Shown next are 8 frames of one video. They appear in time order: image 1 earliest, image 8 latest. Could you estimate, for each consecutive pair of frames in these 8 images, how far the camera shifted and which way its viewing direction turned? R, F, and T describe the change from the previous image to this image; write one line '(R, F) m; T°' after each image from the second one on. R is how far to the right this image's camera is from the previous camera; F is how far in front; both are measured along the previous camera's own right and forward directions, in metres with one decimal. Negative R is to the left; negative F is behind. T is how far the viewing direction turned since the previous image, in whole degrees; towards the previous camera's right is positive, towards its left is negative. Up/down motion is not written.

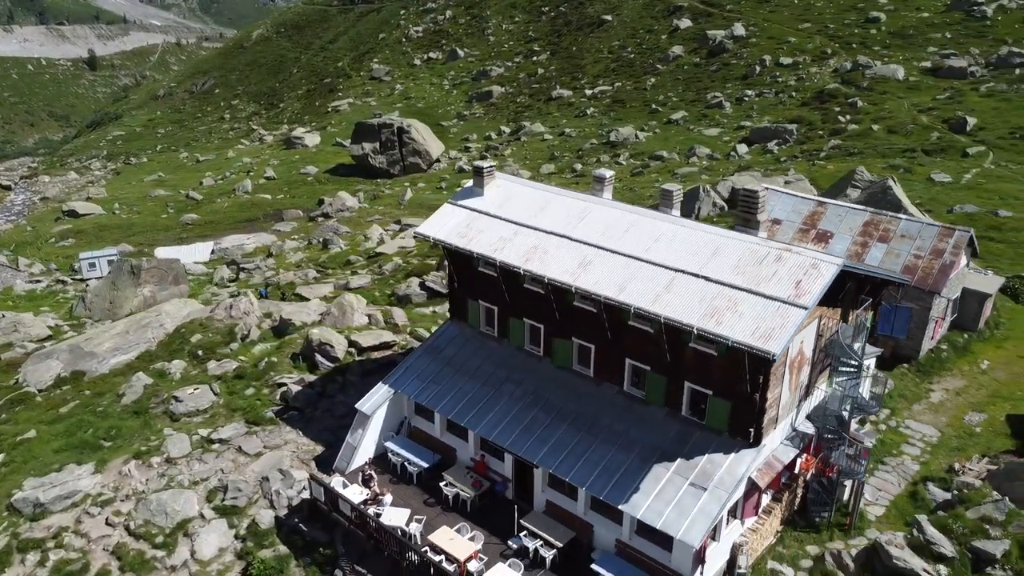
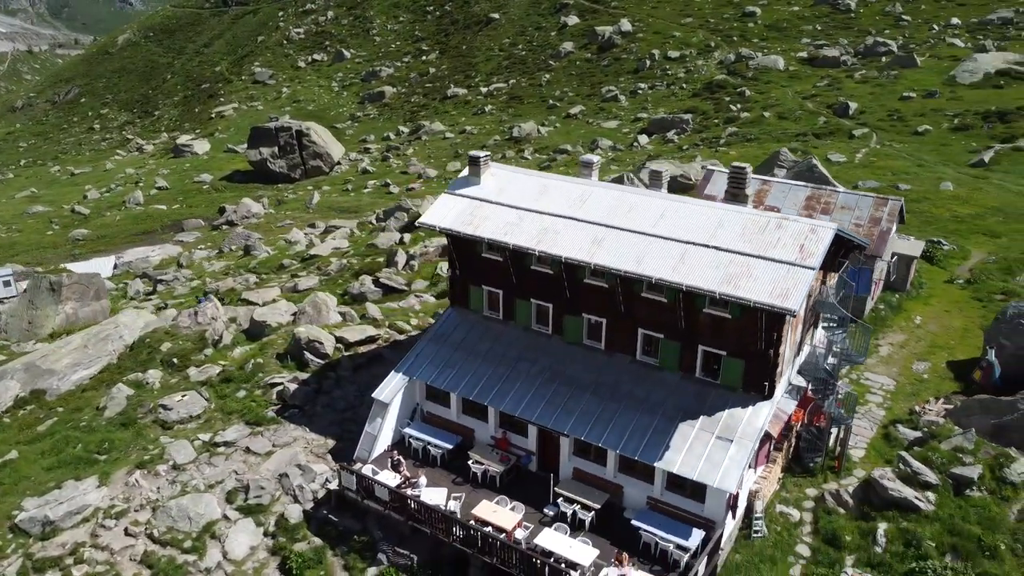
(-4.7, -1.0) m; +8°
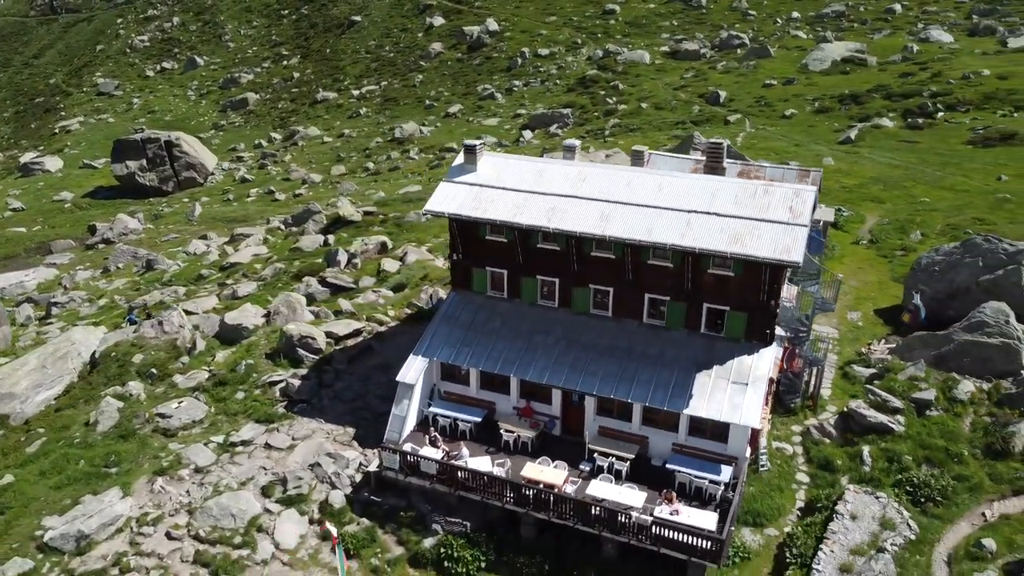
(-6.1, -1.5) m; +10°
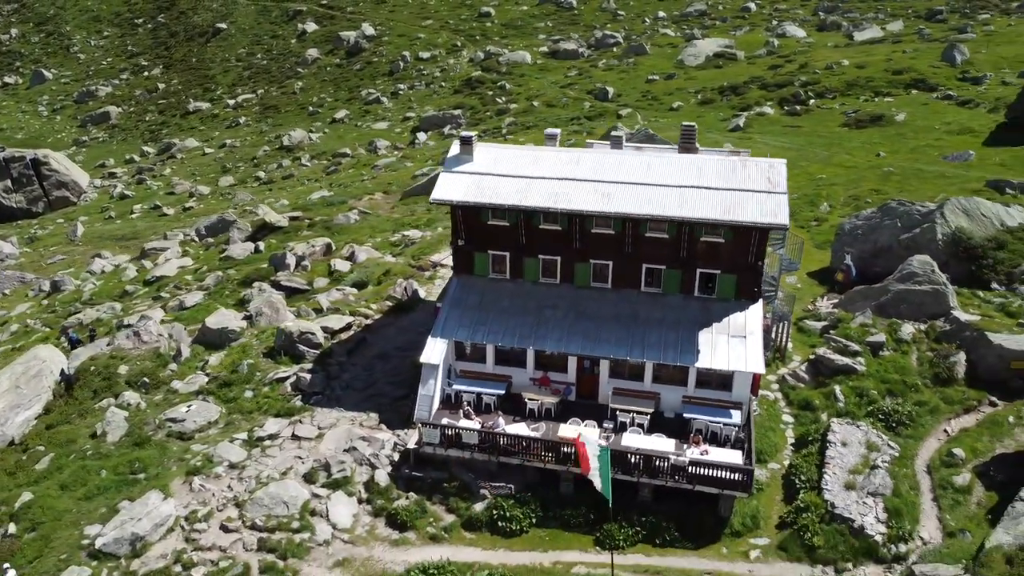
(-6.1, -1.8) m; +9°
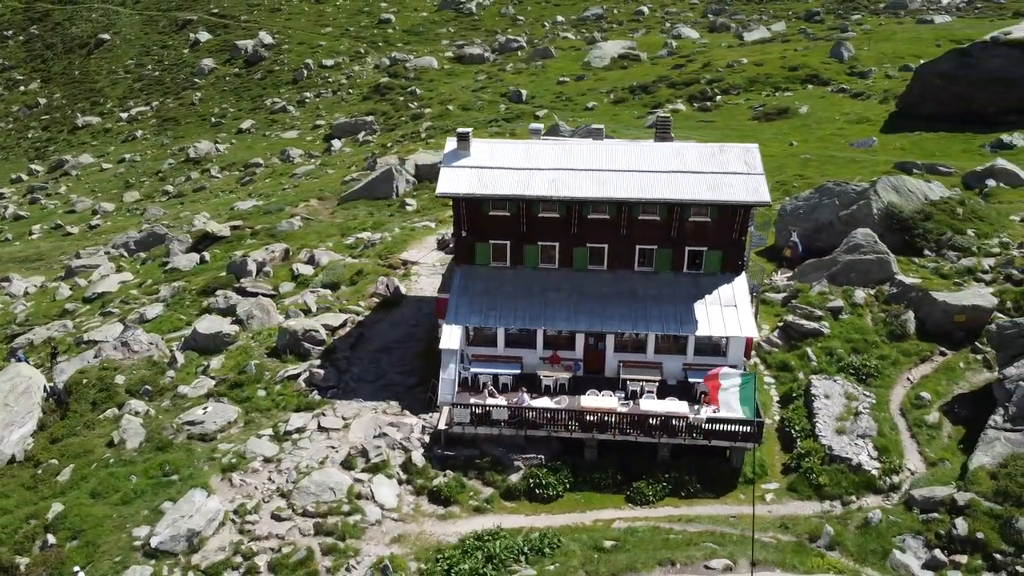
(-5.3, -1.8) m; +7°
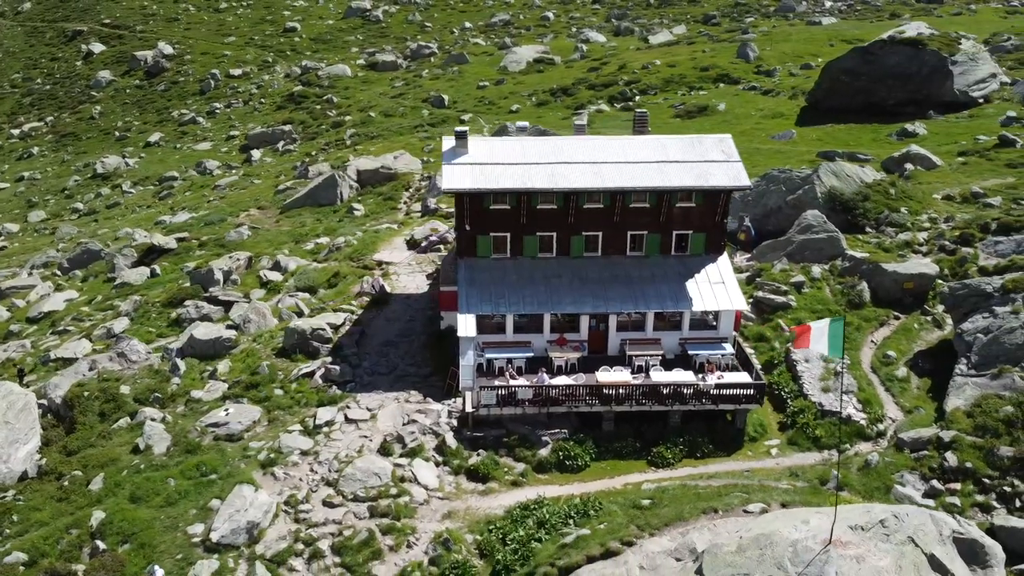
(-5.2, -1.8) m; +7°
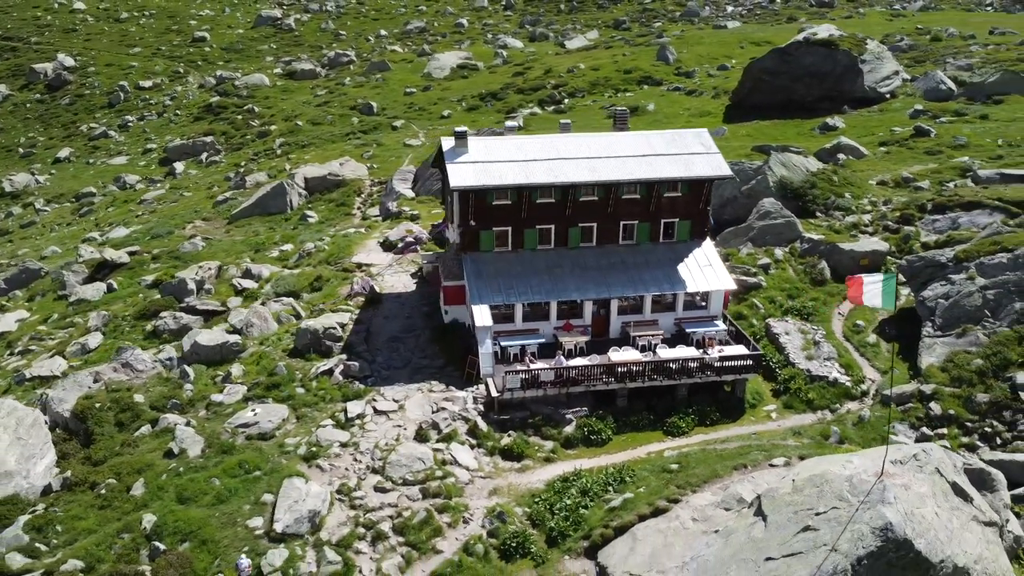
(-5.3, -1.8) m; +7°
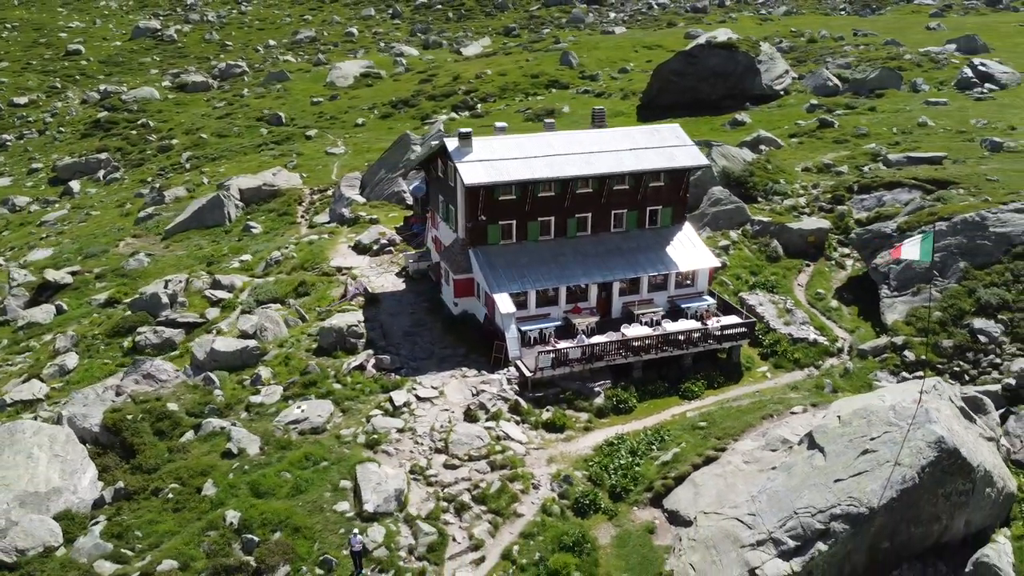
(-7.6, -2.3) m; +9°
